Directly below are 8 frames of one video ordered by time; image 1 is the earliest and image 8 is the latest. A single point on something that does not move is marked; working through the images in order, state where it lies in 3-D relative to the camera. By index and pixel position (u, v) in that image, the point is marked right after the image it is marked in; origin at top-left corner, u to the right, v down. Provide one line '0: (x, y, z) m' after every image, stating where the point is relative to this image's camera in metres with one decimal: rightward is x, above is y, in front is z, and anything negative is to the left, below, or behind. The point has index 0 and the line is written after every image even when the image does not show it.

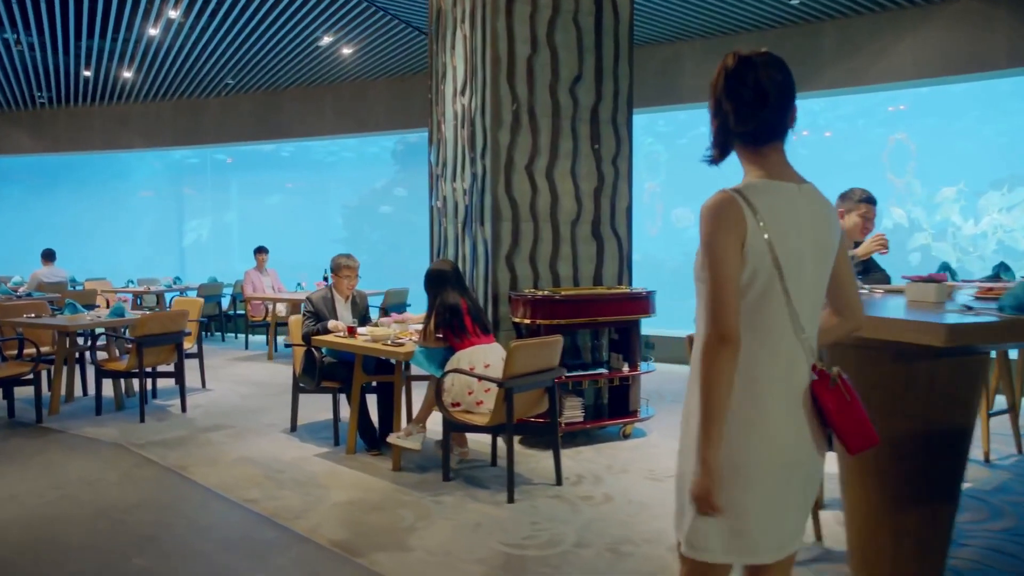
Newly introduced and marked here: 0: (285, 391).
0: (-2.1, -0.9, +6.0) m
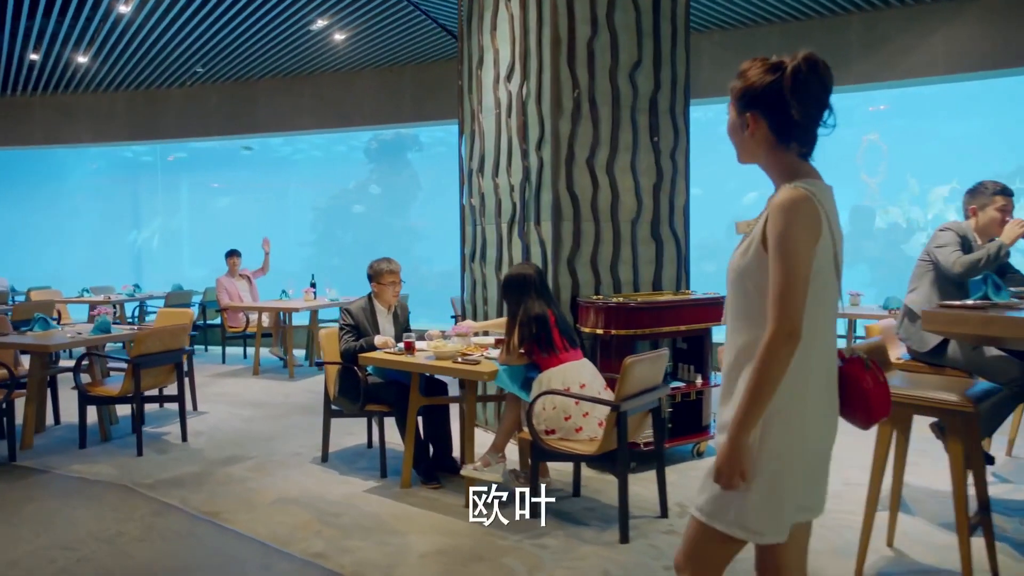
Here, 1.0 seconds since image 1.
0: (-1.8, -1.0, +5.4) m
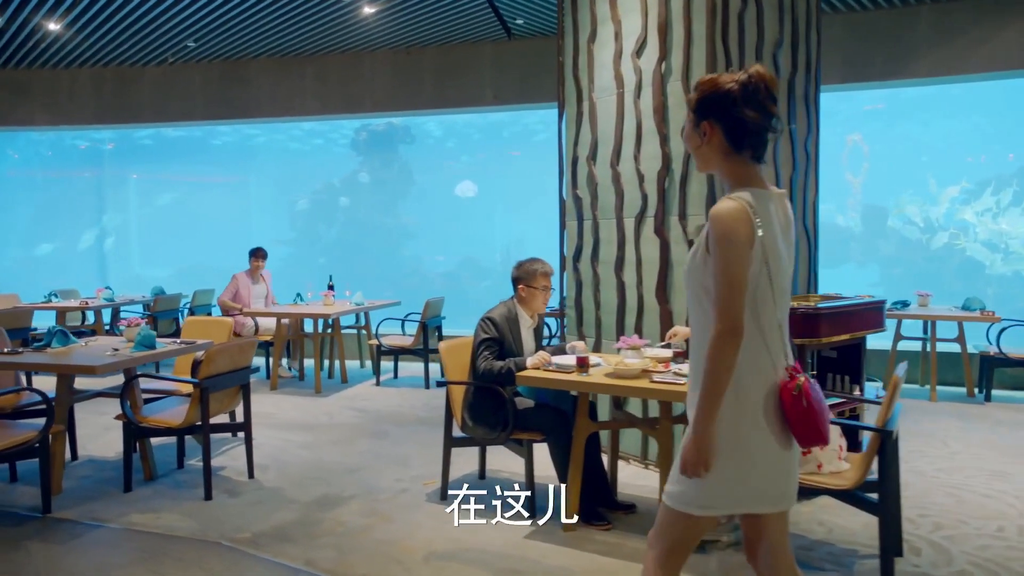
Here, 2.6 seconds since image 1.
0: (-1.1, -1.0, +4.6) m
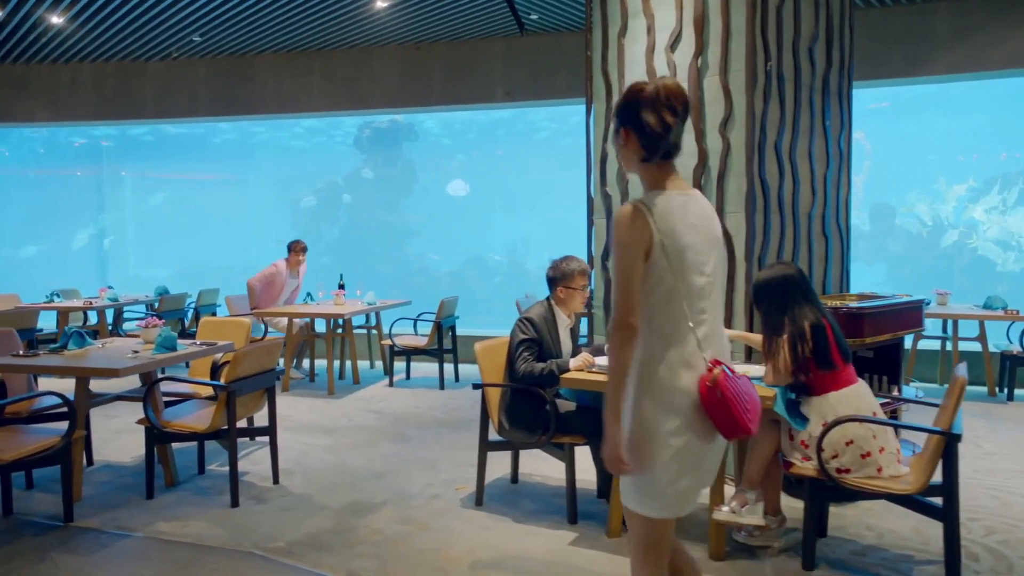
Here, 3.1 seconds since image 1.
0: (-0.9, -1.0, +4.5) m
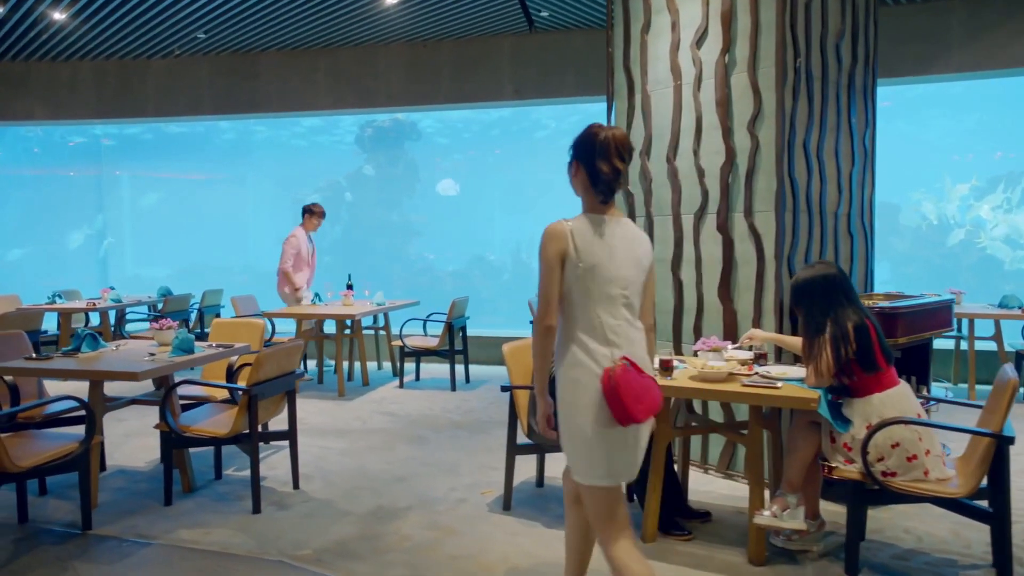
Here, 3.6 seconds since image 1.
0: (-0.8, -1.0, +4.5) m
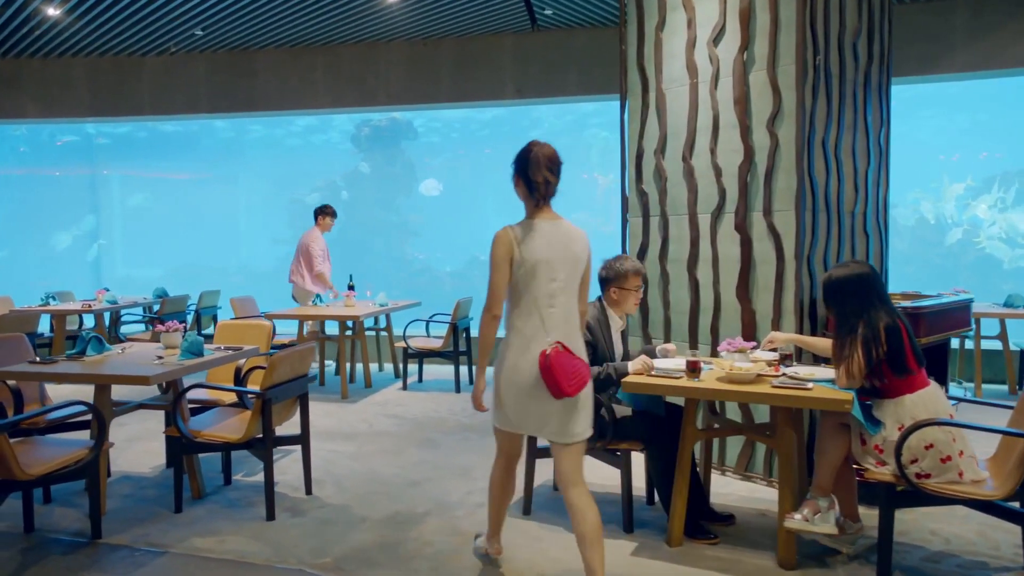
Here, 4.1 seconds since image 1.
0: (-0.7, -1.0, +4.4) m
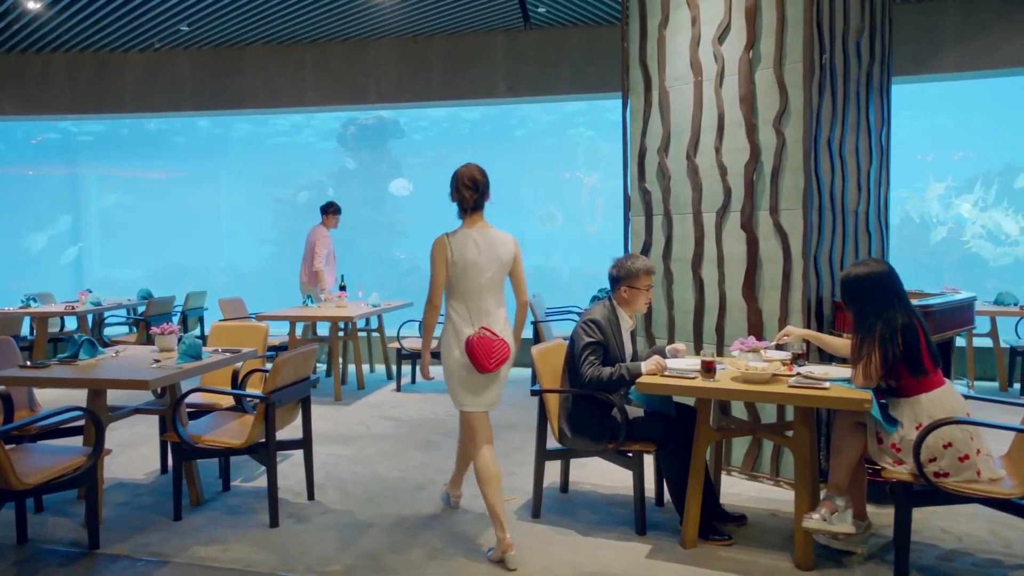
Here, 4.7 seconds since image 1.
0: (-0.7, -1.0, +4.3) m
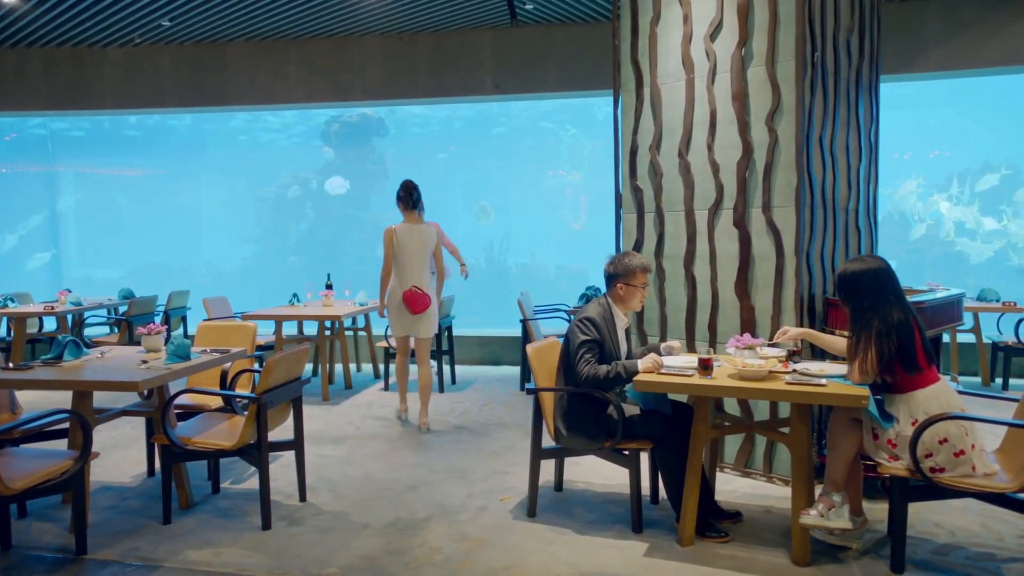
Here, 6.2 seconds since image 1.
0: (-0.7, -1.0, +4.3) m
